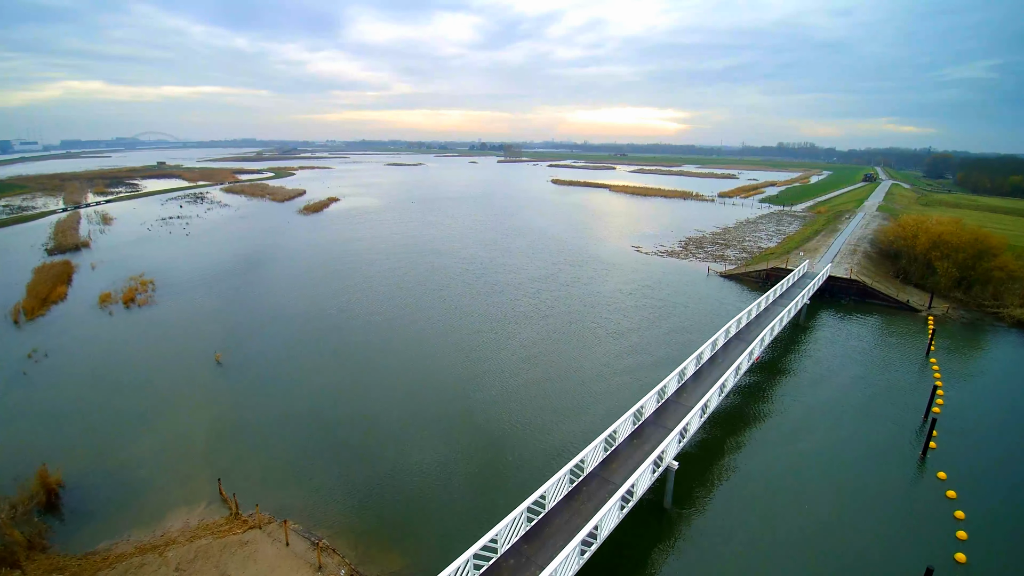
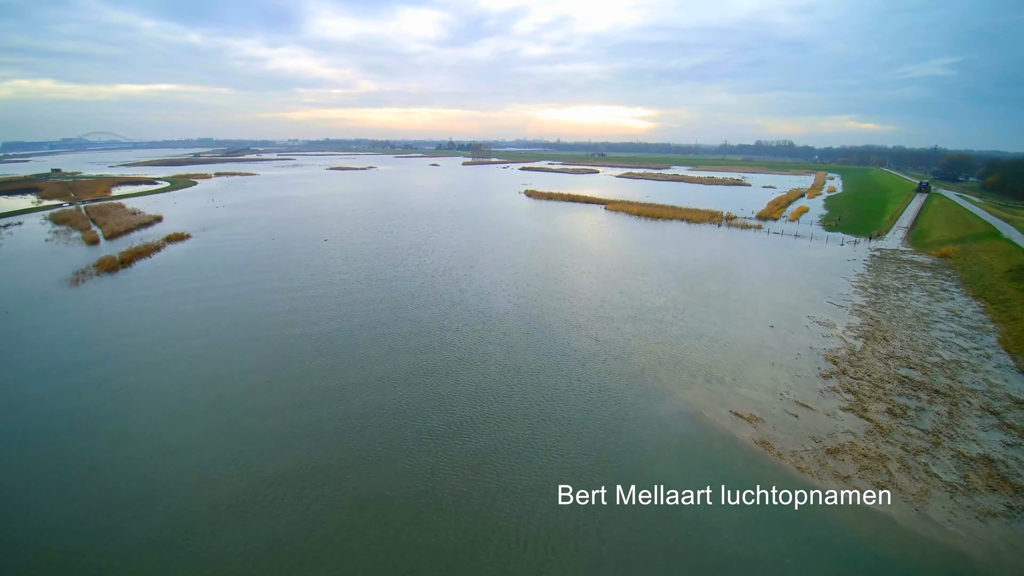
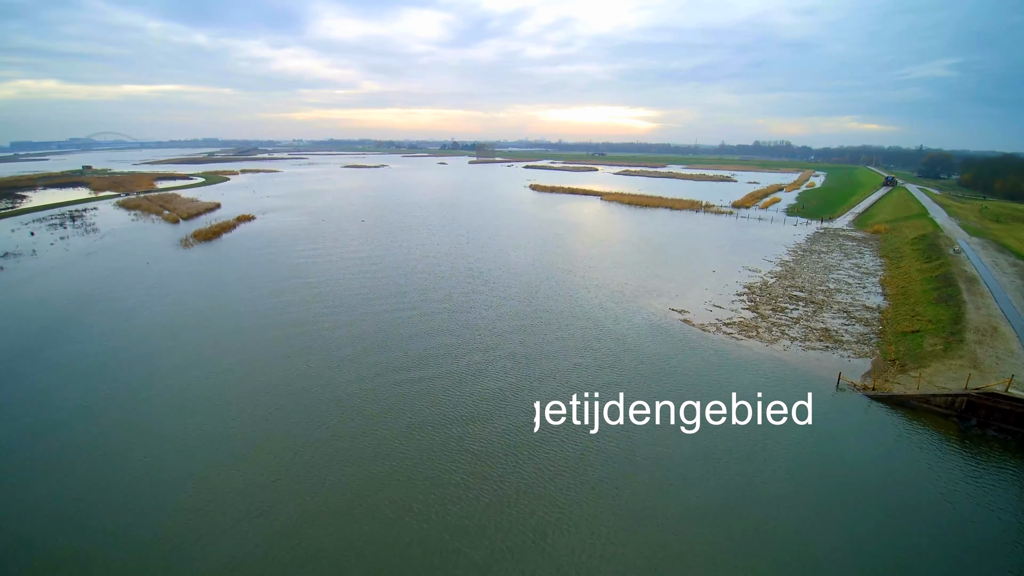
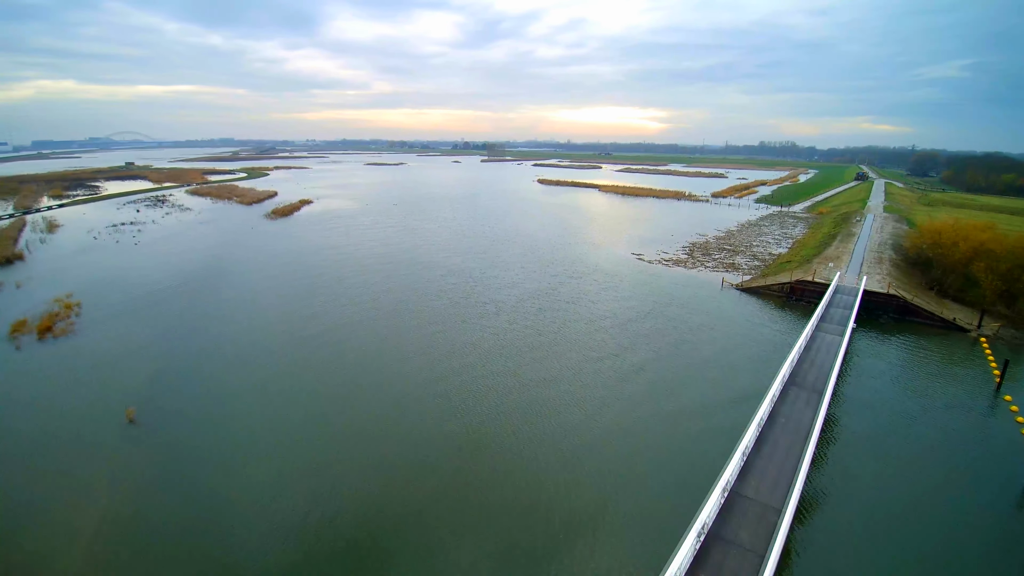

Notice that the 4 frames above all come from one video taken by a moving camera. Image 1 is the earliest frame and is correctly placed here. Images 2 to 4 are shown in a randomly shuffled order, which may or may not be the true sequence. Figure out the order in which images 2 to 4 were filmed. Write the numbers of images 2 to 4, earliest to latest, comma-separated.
4, 3, 2
